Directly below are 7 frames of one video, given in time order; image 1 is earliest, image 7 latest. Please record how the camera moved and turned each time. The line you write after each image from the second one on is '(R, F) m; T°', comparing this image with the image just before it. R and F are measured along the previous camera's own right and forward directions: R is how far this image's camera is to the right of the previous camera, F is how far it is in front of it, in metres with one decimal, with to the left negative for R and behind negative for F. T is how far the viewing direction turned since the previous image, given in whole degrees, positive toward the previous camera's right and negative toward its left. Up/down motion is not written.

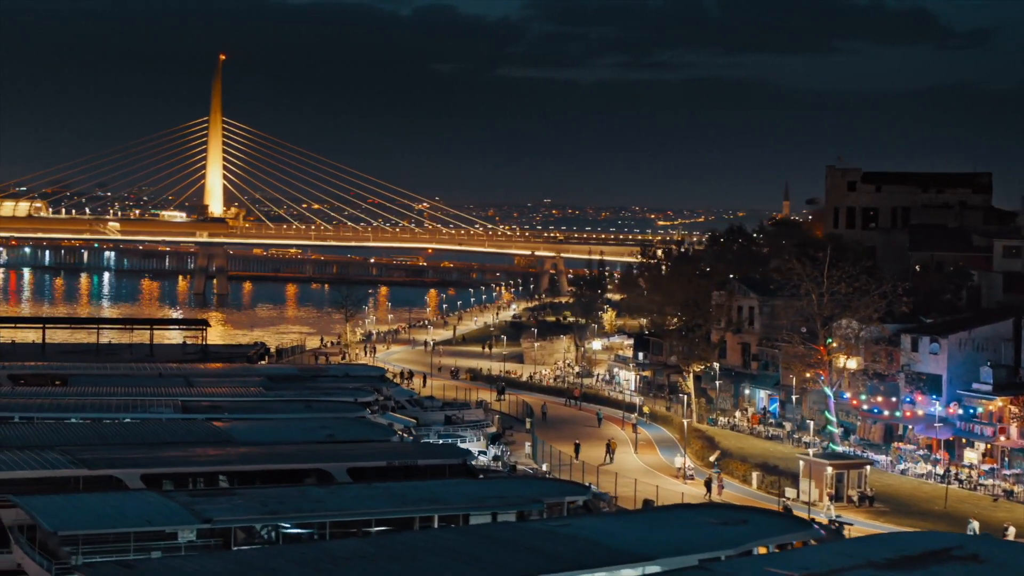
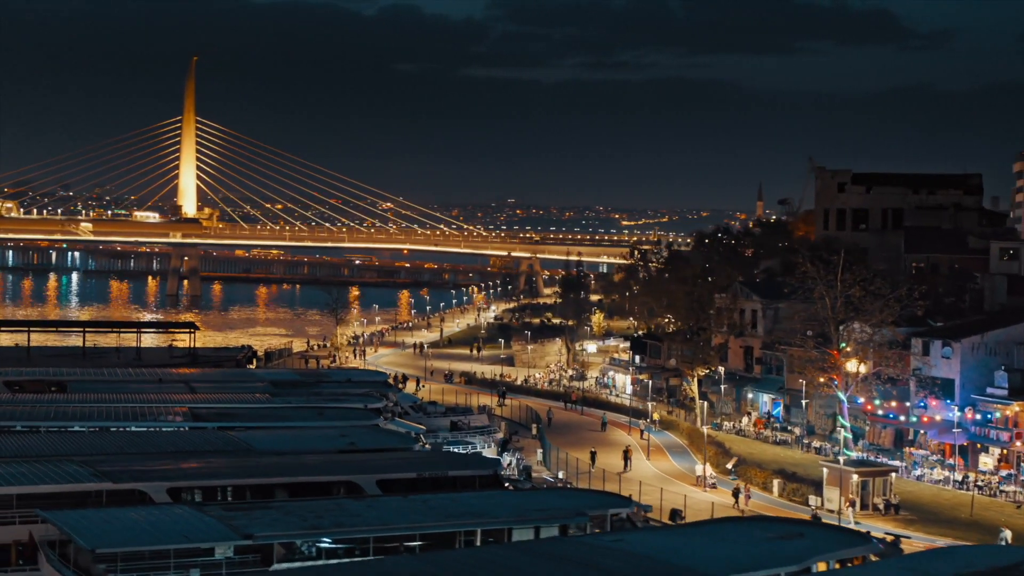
(-1.0, +0.6) m; +1°
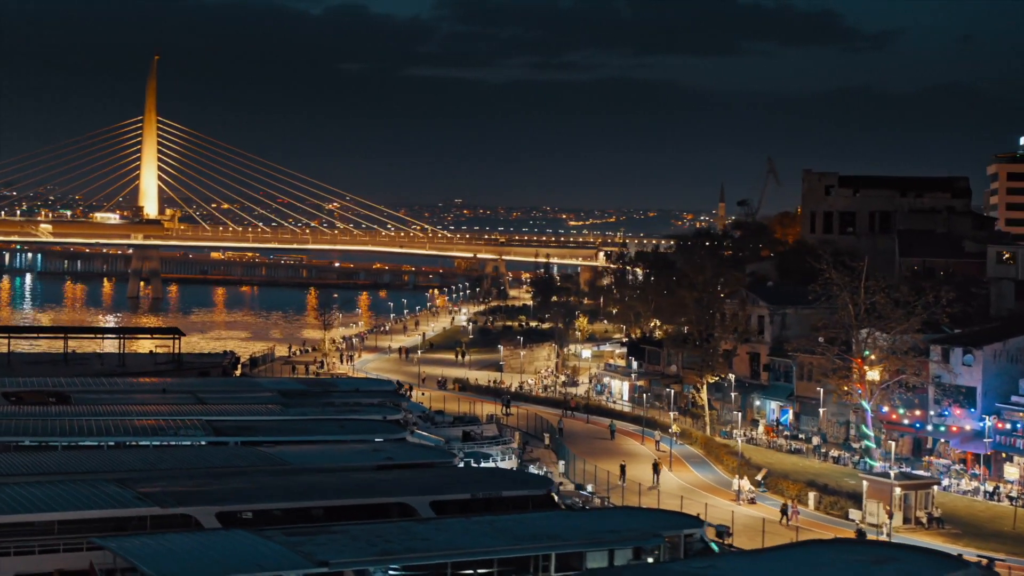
(-1.5, +0.8) m; +2°
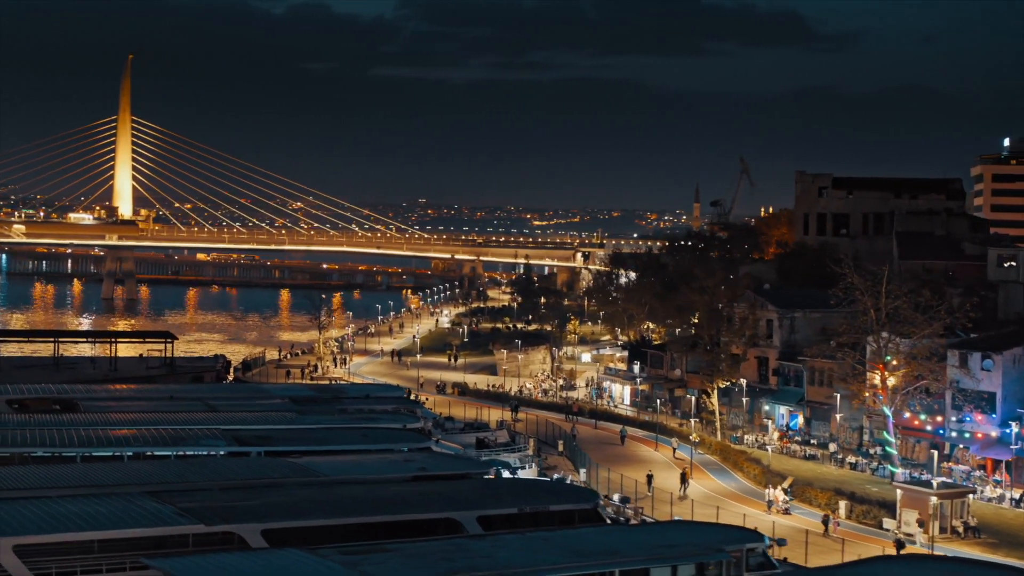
(-1.1, +0.6) m; +1°
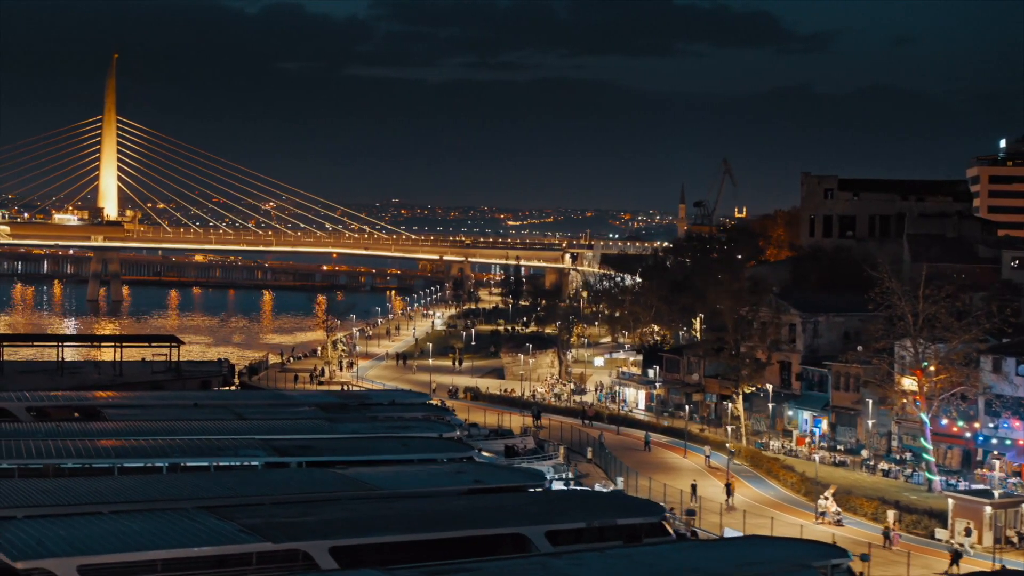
(-1.2, +0.6) m; +1°
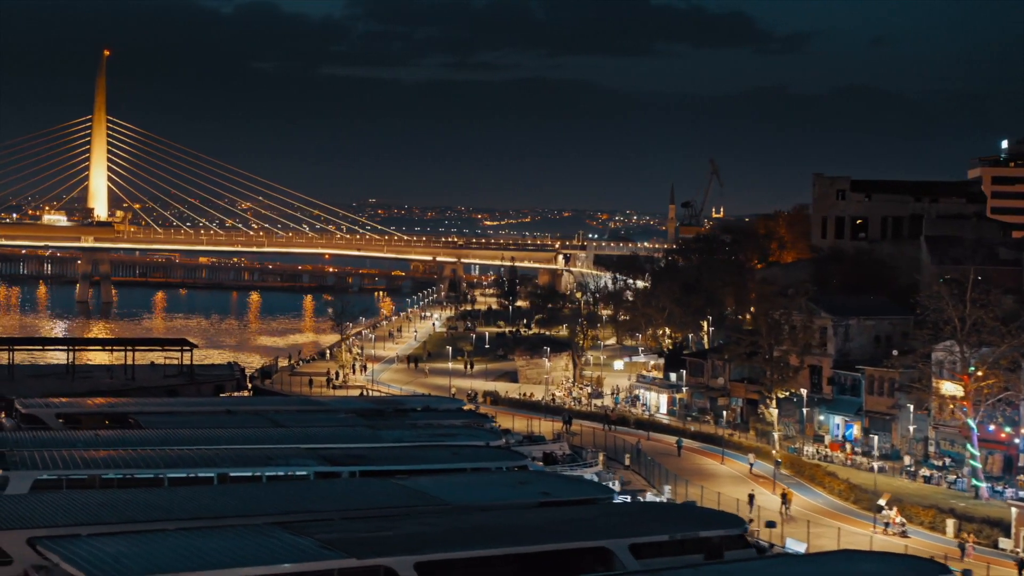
(-1.3, +0.6) m; +1°
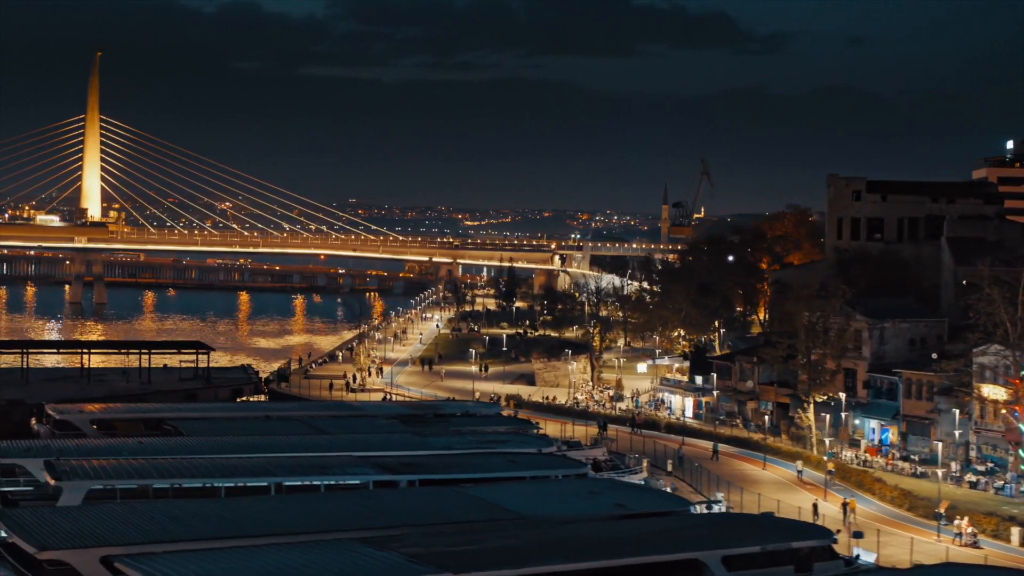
(-1.3, +0.6) m; +1°
